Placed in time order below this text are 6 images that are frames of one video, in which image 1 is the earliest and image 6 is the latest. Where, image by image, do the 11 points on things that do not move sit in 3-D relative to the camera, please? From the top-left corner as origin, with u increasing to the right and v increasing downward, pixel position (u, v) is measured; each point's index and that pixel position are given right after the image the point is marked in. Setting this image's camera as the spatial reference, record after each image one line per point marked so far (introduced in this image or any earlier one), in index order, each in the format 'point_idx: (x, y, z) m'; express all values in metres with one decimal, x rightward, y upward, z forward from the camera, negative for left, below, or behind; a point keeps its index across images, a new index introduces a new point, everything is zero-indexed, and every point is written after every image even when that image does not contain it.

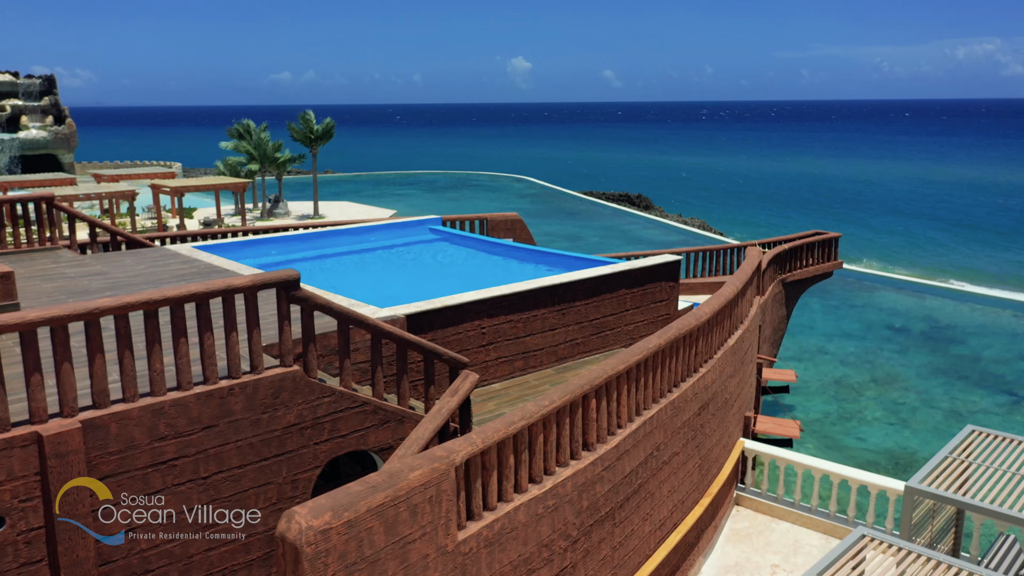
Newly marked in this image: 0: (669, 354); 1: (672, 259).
0: (+1.2, -0.5, +6.5) m
1: (+1.7, +0.3, +9.2) m
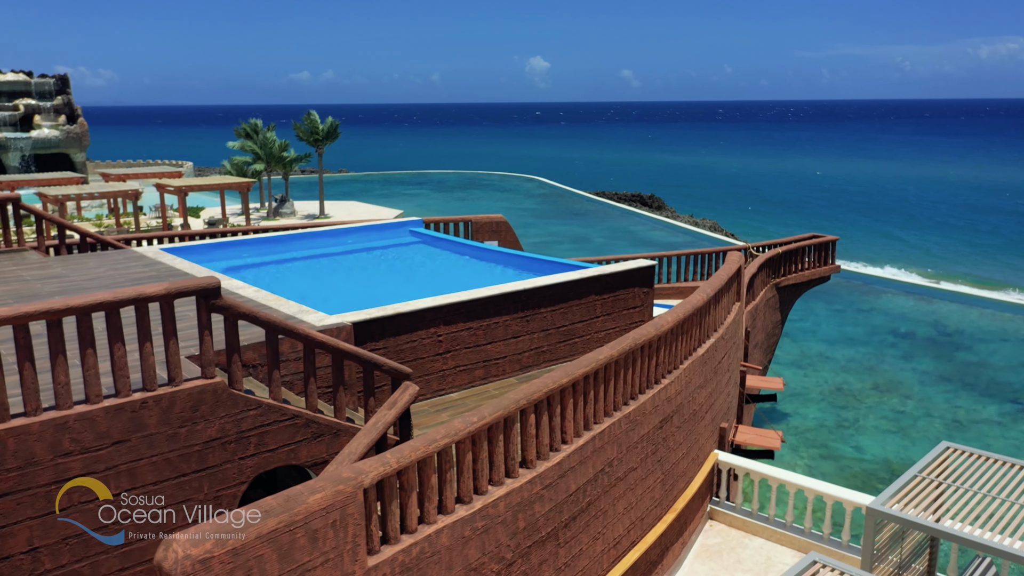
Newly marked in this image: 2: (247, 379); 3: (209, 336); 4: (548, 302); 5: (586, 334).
0: (+0.8, -0.6, +6.3) m
1: (+1.4, +0.3, +8.9) m
2: (-1.9, -0.7, +6.1) m
3: (-1.8, -0.3, +5.0) m
4: (+0.3, -0.1, +8.1) m
5: (+0.7, -0.5, +8.5) m
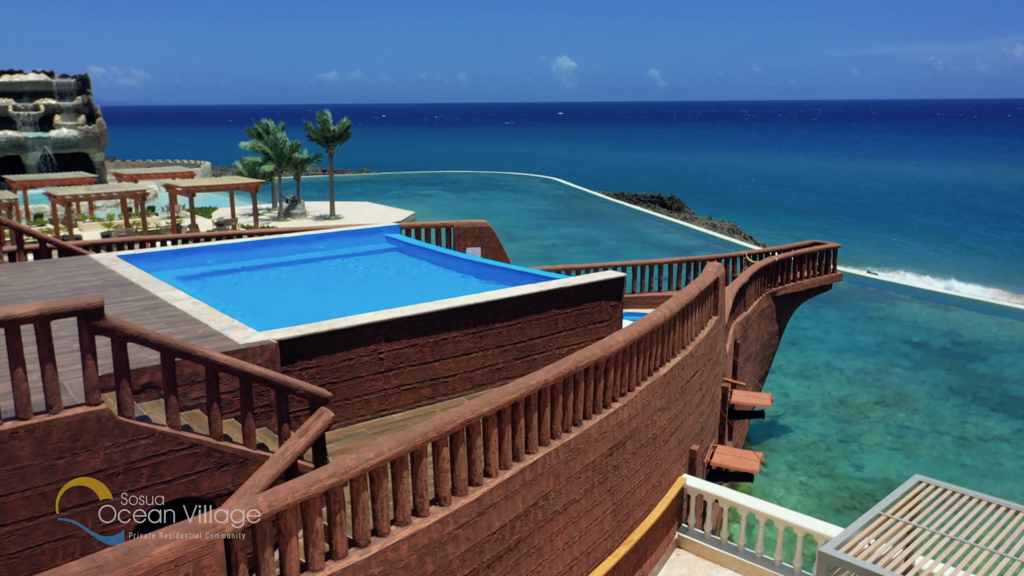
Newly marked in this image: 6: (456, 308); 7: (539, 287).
0: (+0.3, -0.7, +5.8) m
1: (+1.0, +0.1, +8.4) m
2: (-2.4, -0.8, +5.7) m
3: (-2.3, -0.4, +4.7) m
4: (-0.1, -0.3, +7.6) m
5: (+0.3, -0.6, +8.0) m
6: (-0.5, -0.2, +7.2) m
7: (+0.2, 0.0, +7.9) m
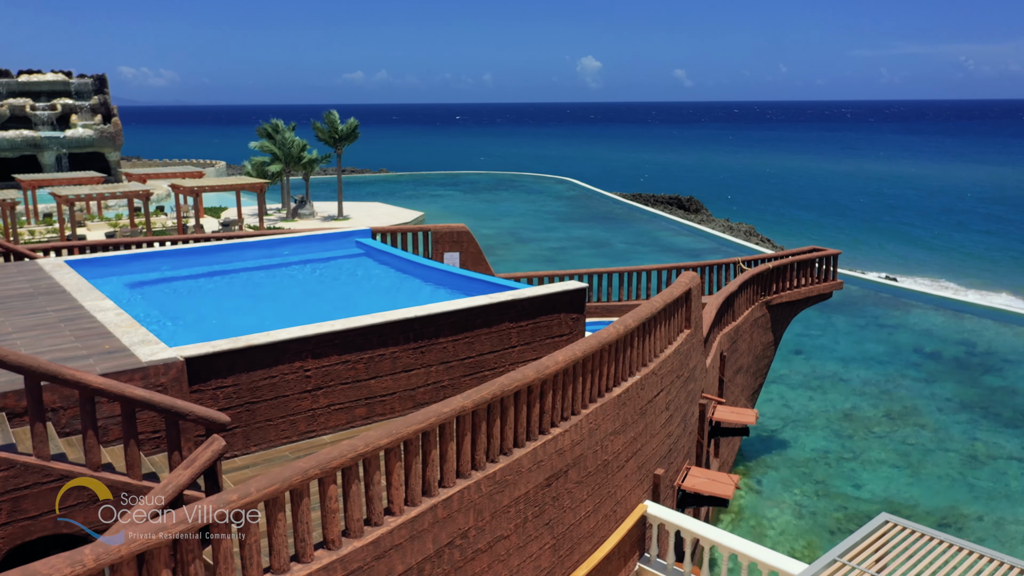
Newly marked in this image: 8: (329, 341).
0: (-0.2, -0.8, +5.3) m
1: (+0.6, 0.0, +7.9) m
2: (-2.9, -0.8, +5.3) m
3: (-2.8, -0.5, +4.2) m
4: (-0.5, -0.4, +7.1) m
5: (-0.1, -0.7, +7.5) m
6: (-0.9, -0.3, +6.7) m
7: (-0.2, -0.1, +7.4) m
8: (-1.4, -0.4, +6.4) m
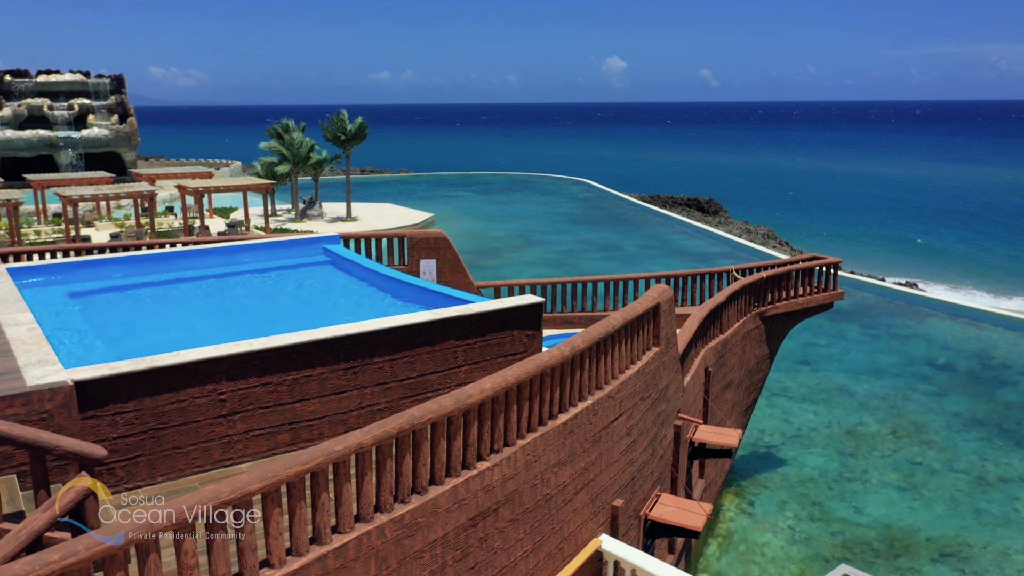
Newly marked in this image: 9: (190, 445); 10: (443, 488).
0: (-0.7, -0.9, +4.7) m
1: (+0.2, -0.1, +7.3) m
2: (-3.4, -0.9, +4.8) m
3: (-3.3, -0.6, +3.7) m
4: (-1.0, -0.5, +6.6) m
5: (-0.6, -0.8, +7.0) m
6: (-1.4, -0.4, +6.2) m
7: (-0.6, -0.2, +6.8) m
8: (-1.8, -0.5, +5.9) m
9: (-2.2, -1.1, +5.8) m
10: (-0.4, -1.2, +5.1) m
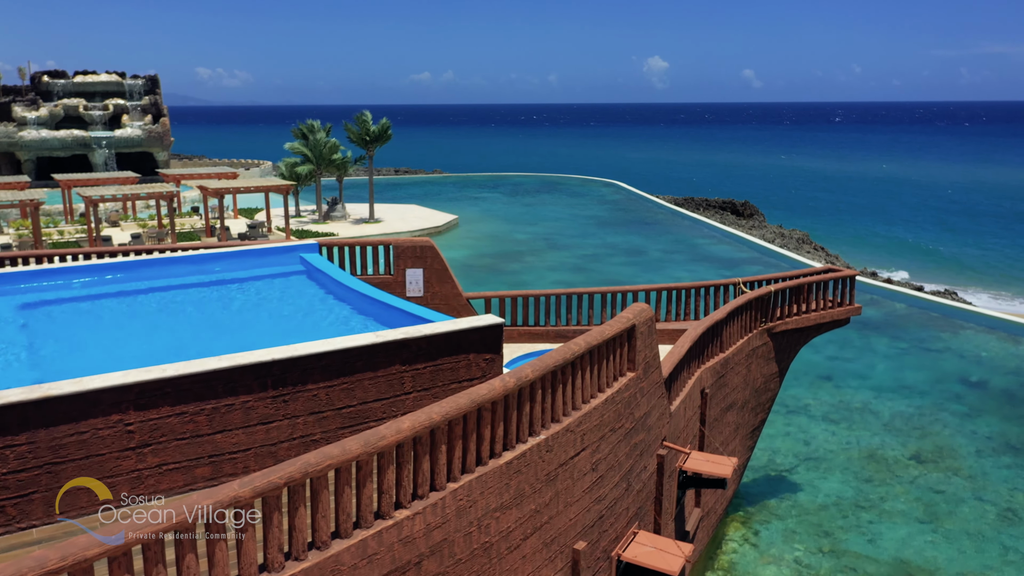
0: (-1.1, -1.0, +4.2) m
1: (-0.2, -0.3, +6.7) m
2: (-3.8, -1.1, +4.4) m
3: (-3.8, -0.7, +3.3) m
4: (-1.3, -0.6, +6.0) m
5: (-0.9, -0.9, +6.4) m
6: (-1.8, -0.5, +5.6) m
7: (-1.0, -0.4, +6.2) m
8: (-2.2, -0.6, +5.4) m
9: (-2.6, -1.2, +5.3) m
10: (-0.8, -1.3, +4.5) m
